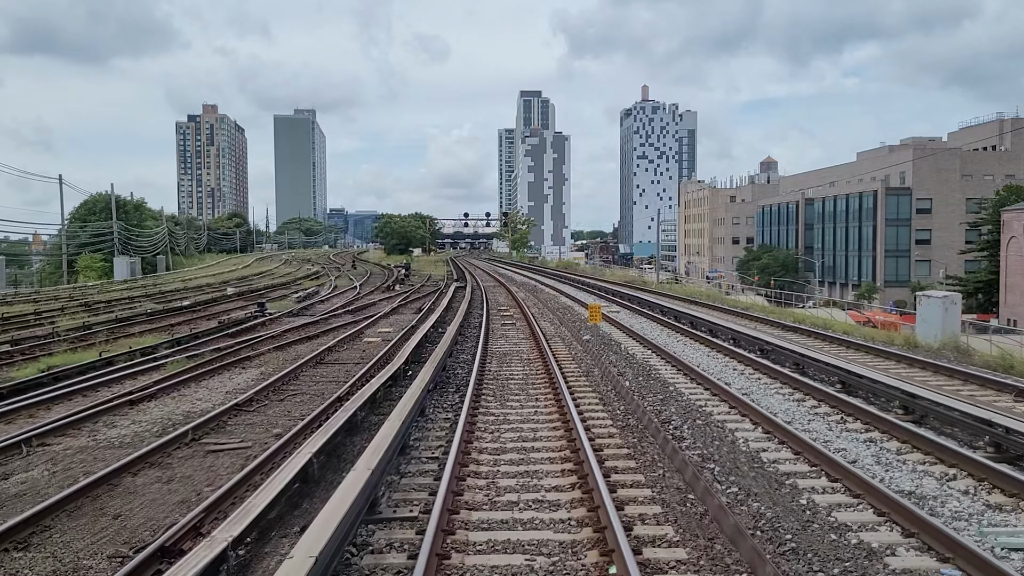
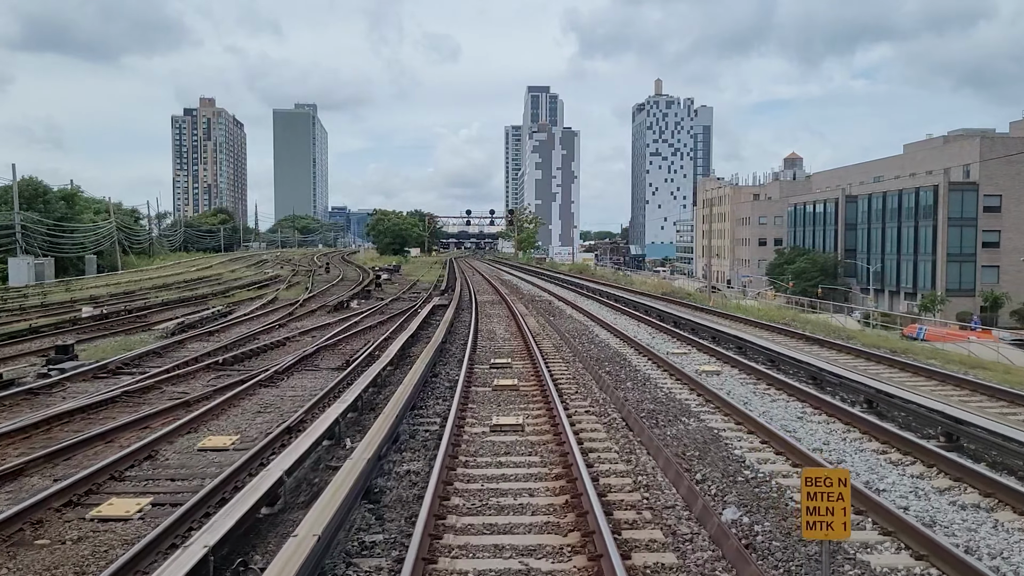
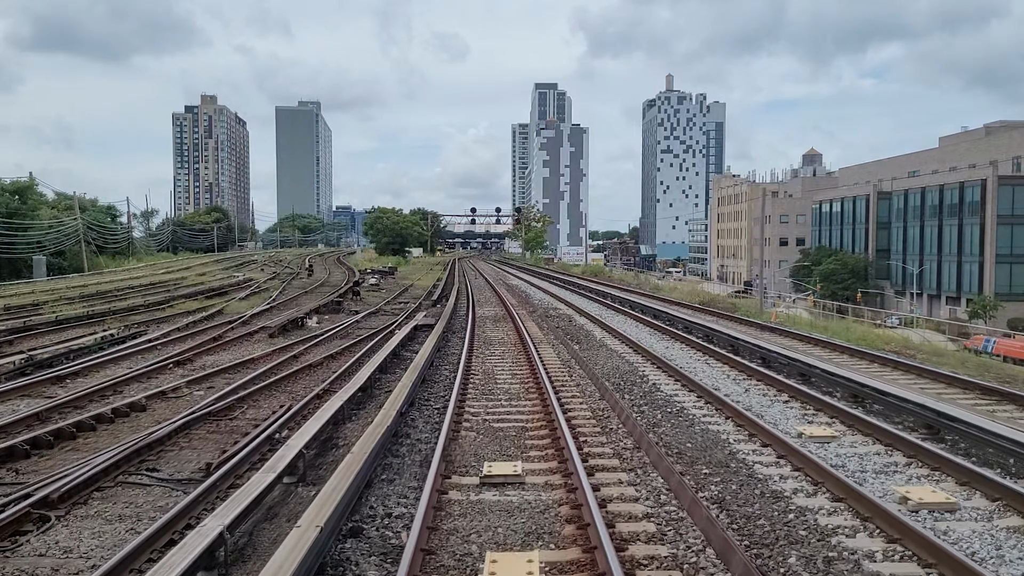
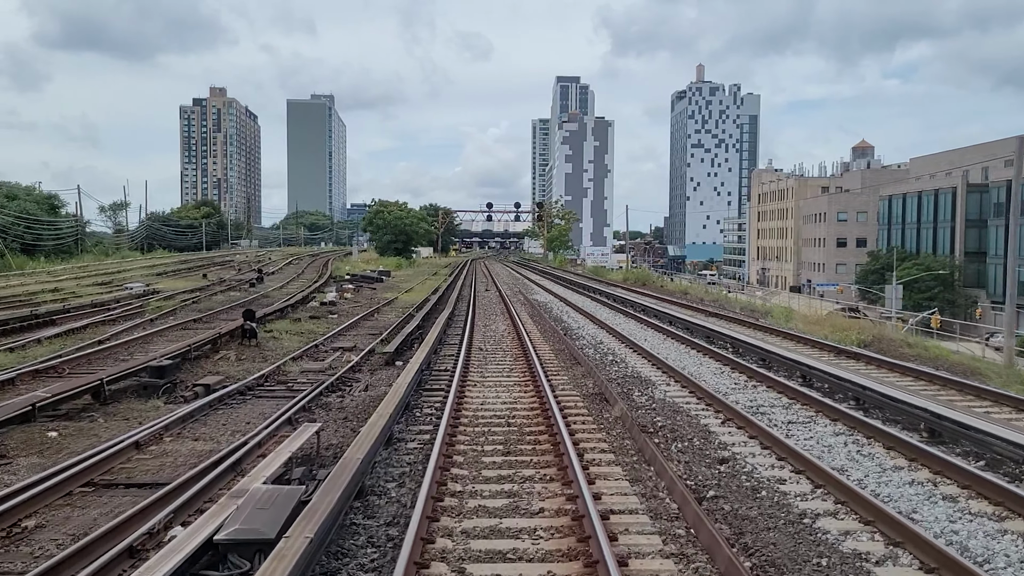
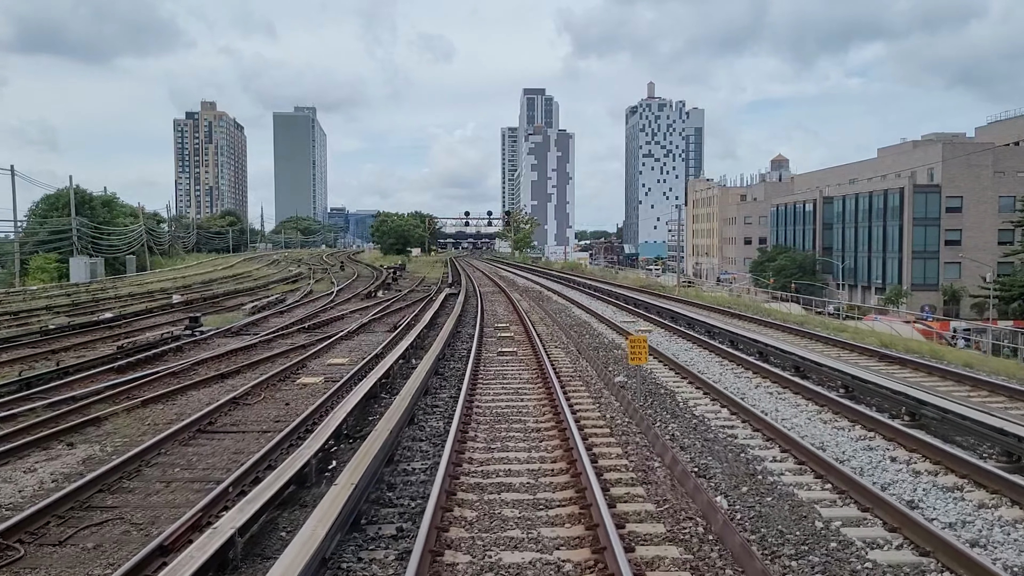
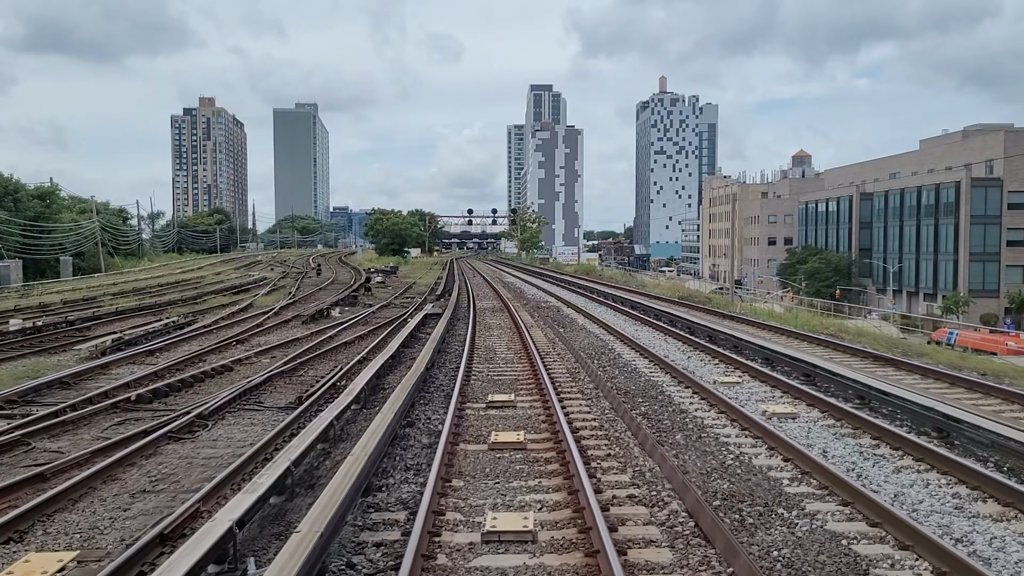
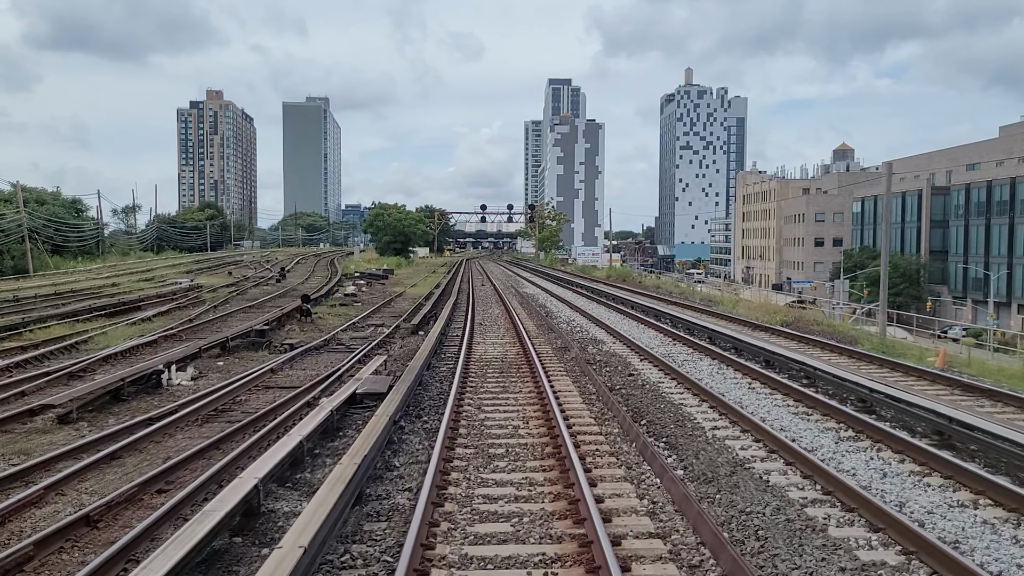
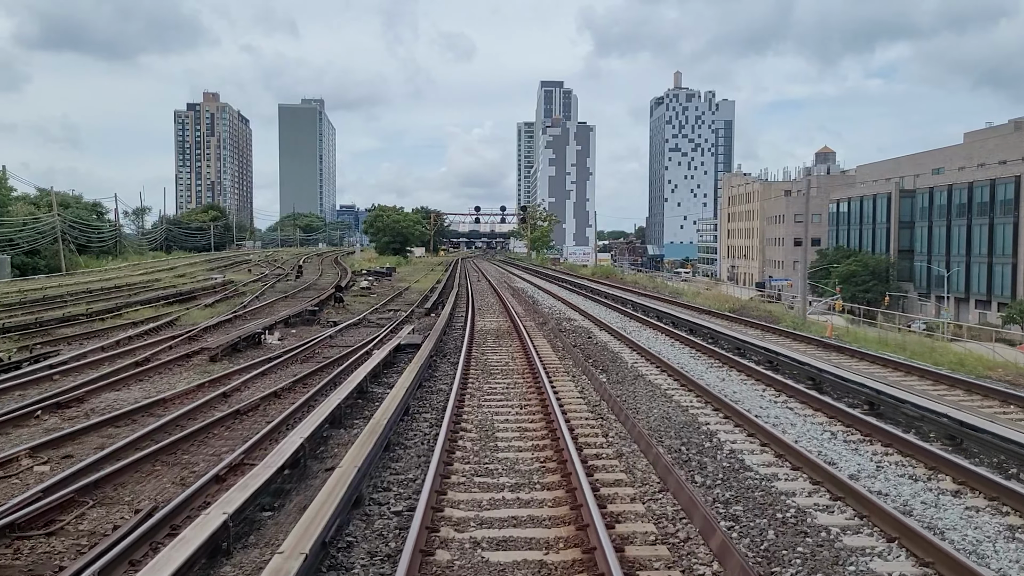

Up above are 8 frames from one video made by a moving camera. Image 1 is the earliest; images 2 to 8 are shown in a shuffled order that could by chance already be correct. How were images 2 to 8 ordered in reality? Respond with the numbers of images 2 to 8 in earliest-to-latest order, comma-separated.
5, 2, 6, 3, 8, 7, 4
